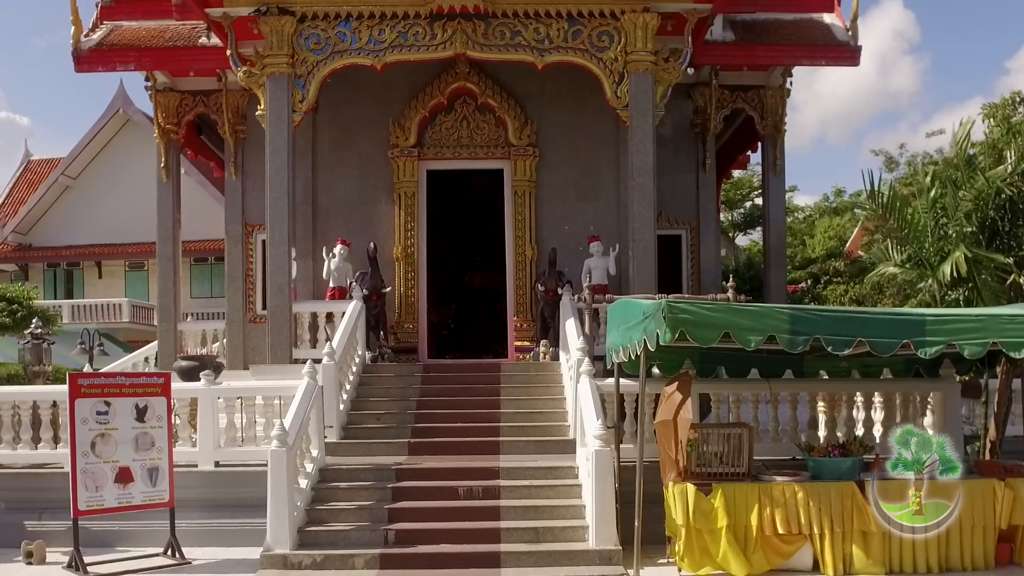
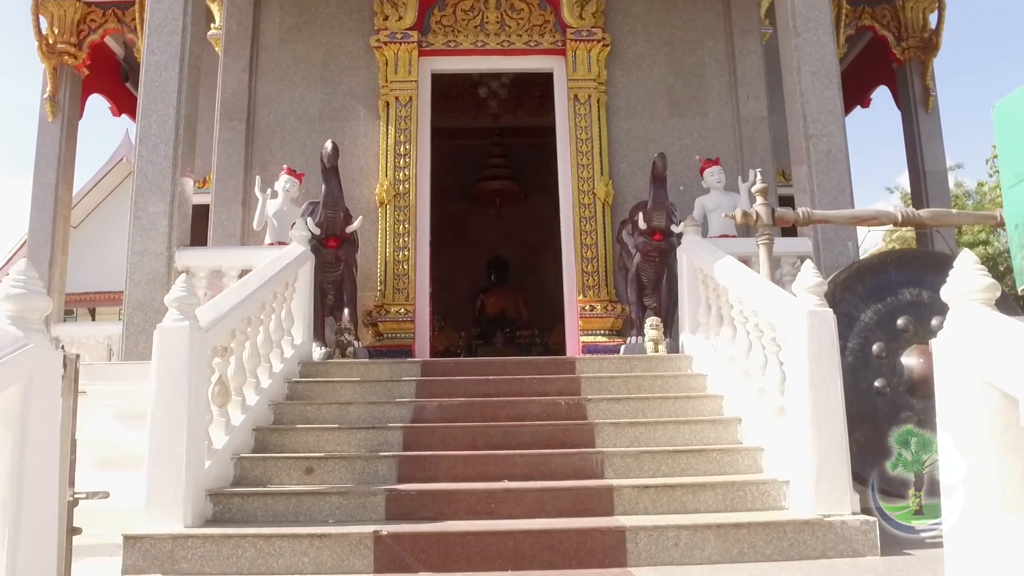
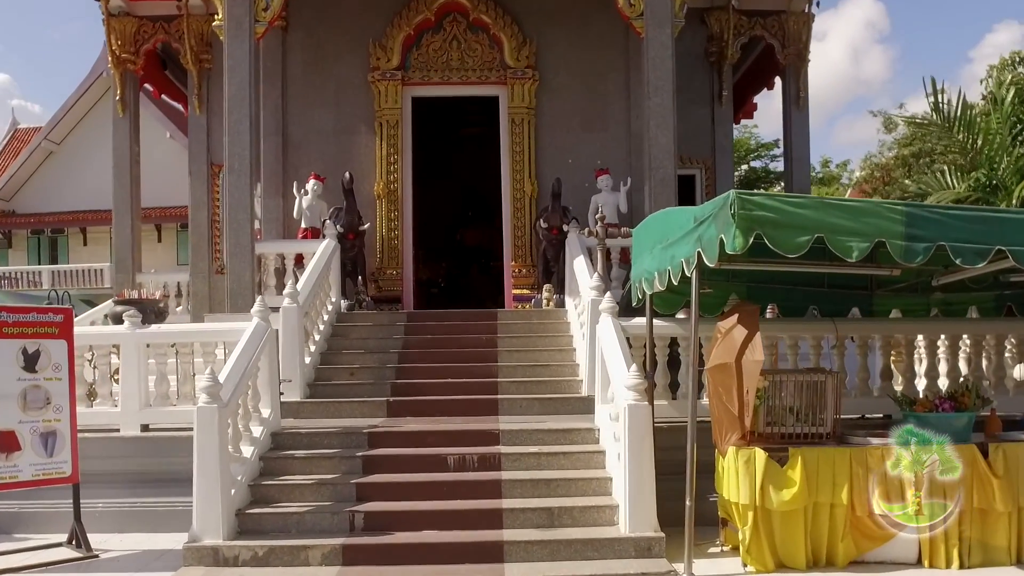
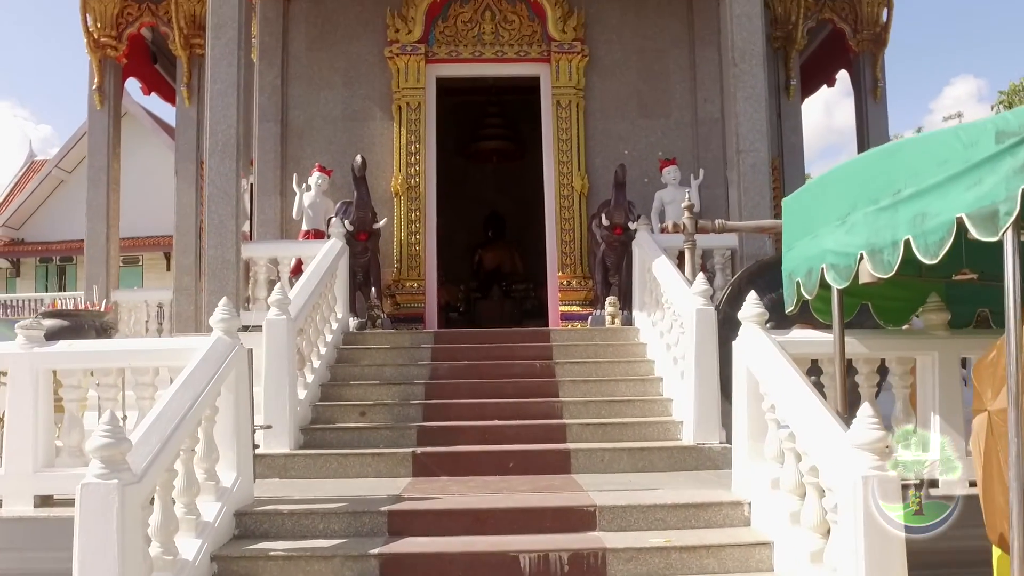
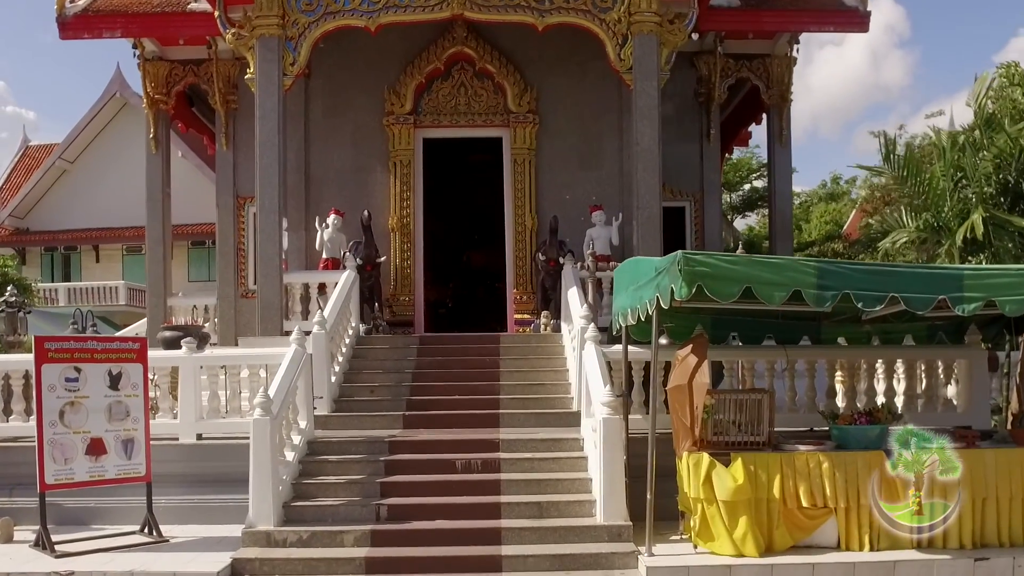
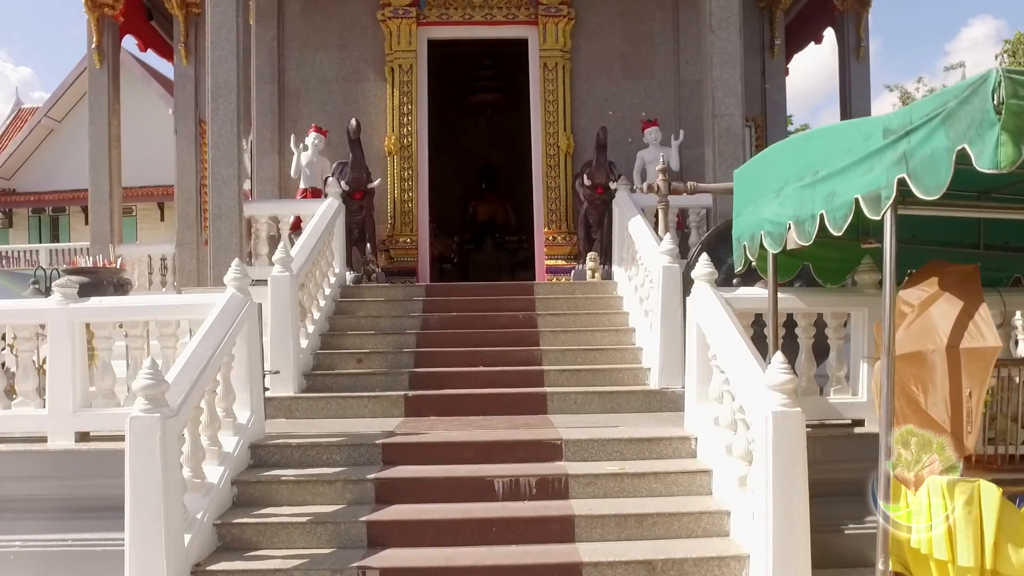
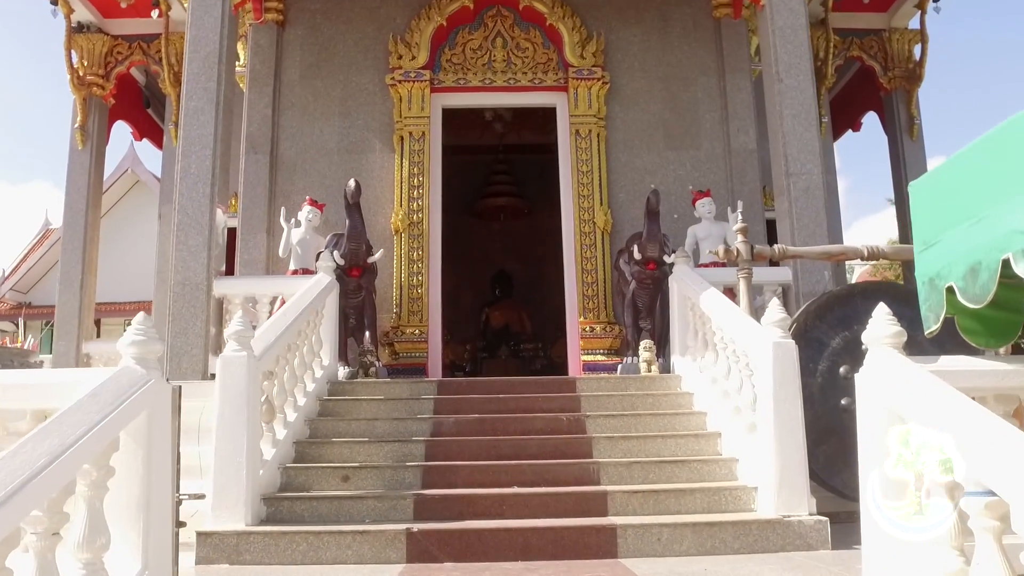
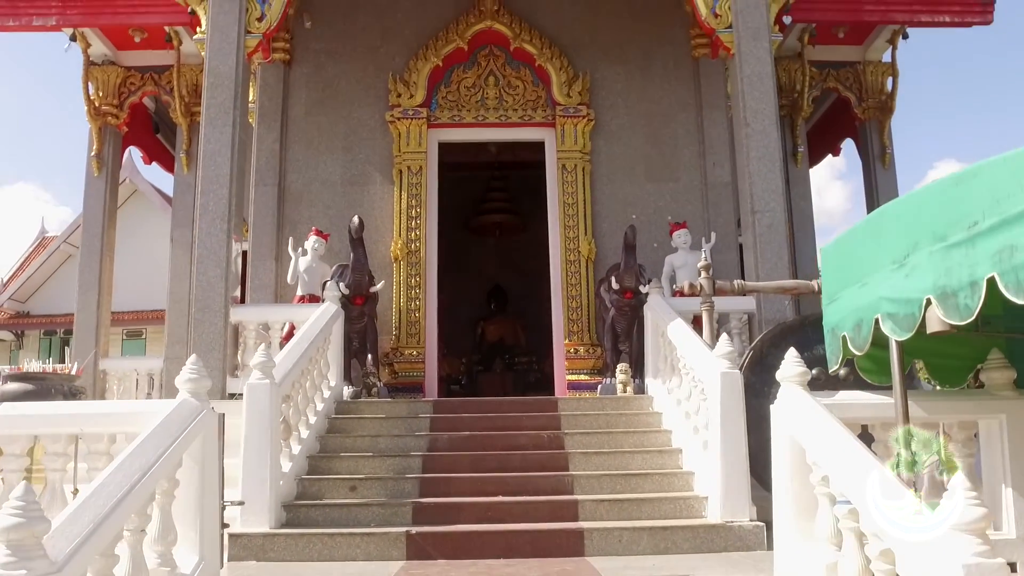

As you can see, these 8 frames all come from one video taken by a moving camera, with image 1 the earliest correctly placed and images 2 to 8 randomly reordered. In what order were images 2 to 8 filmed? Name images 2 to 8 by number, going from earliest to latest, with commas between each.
5, 3, 6, 4, 8, 7, 2
